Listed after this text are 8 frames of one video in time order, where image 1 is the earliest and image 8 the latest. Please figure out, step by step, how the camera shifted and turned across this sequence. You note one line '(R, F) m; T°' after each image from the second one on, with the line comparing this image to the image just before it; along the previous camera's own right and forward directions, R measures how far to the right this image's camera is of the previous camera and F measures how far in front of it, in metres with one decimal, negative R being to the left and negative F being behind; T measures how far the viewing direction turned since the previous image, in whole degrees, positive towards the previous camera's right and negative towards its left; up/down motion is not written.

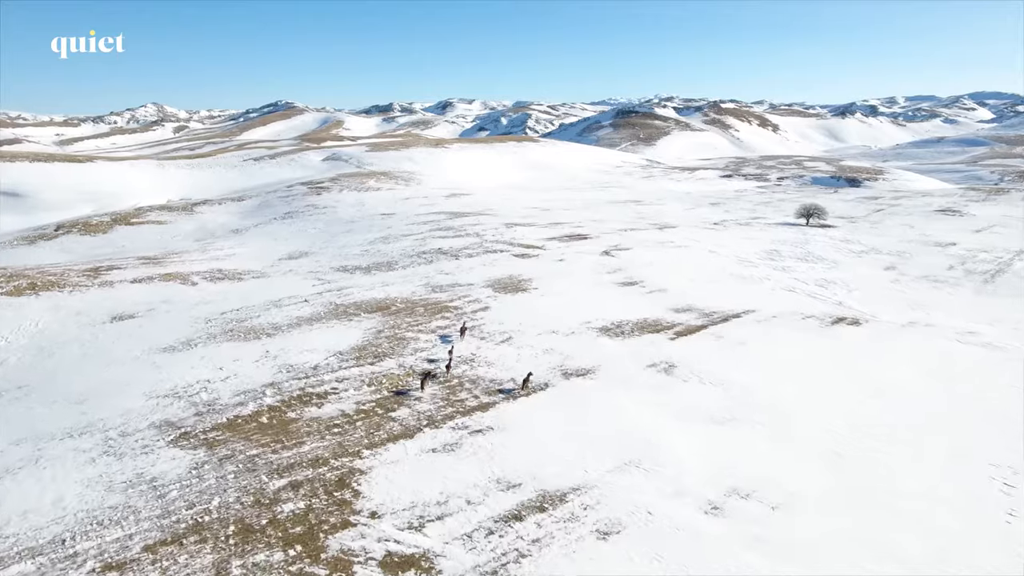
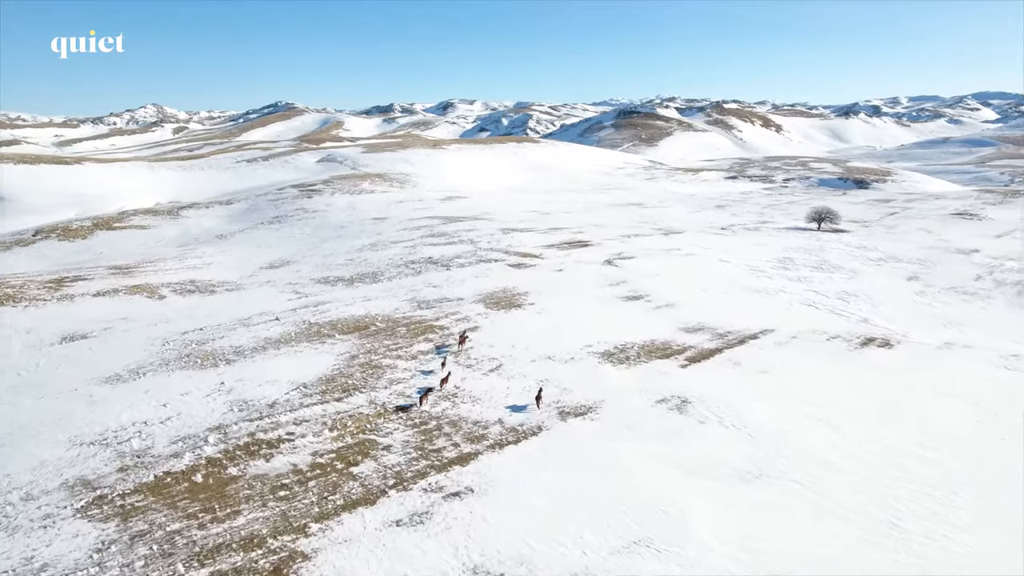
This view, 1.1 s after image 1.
(+0.5, +3.0) m; 0°
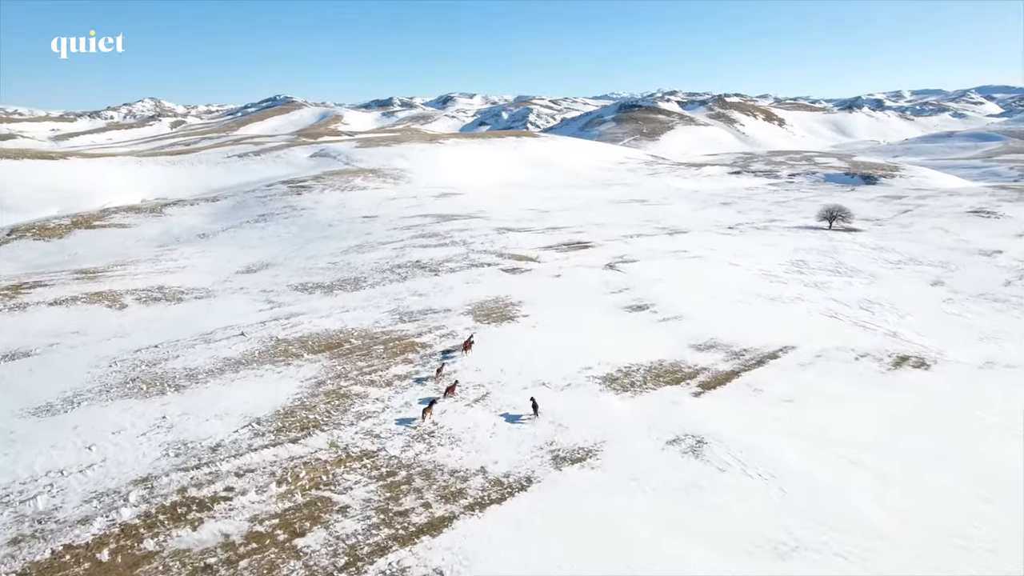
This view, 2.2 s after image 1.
(+0.4, +2.9) m; 0°
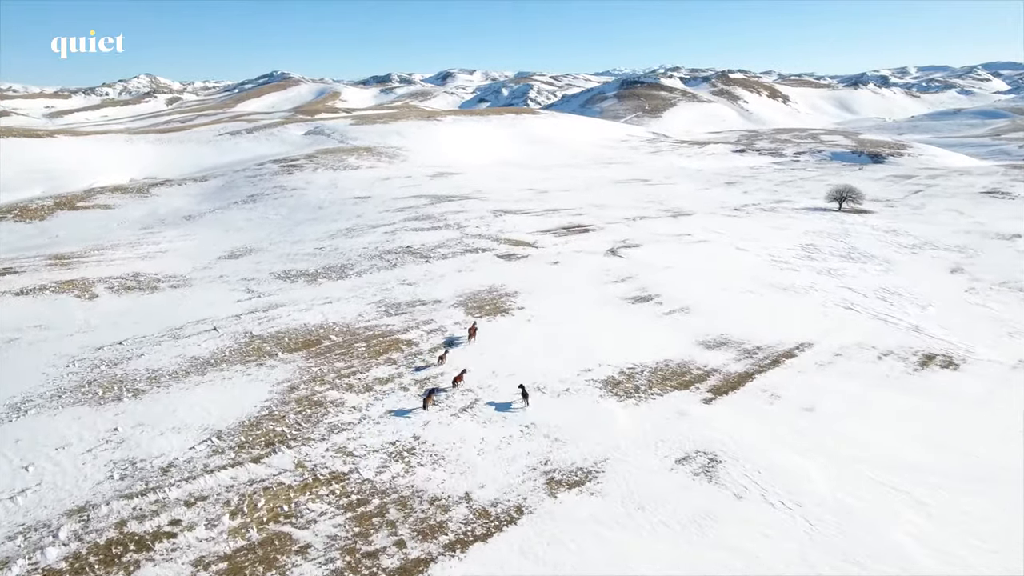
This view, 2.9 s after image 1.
(+0.3, +2.0) m; 0°
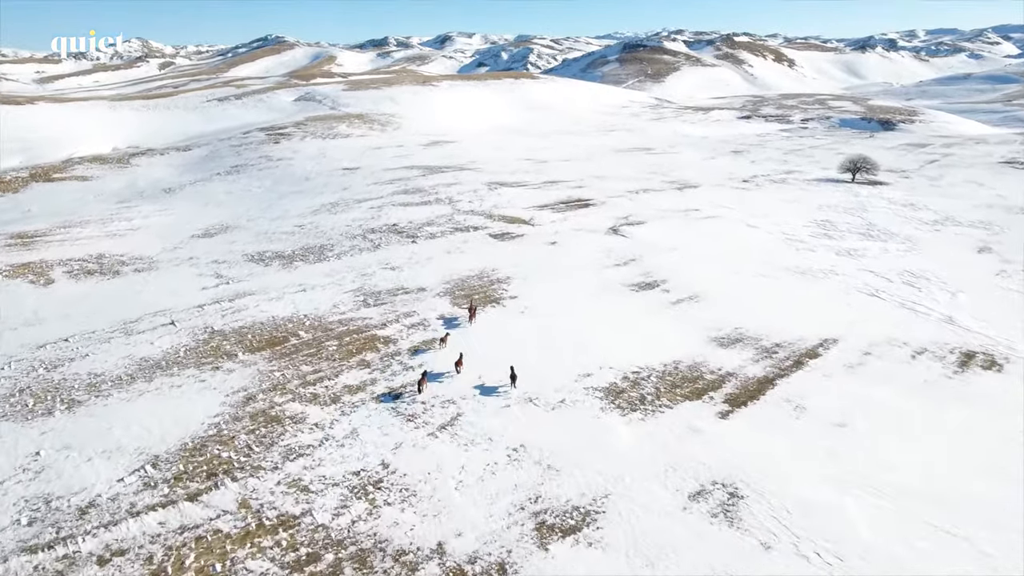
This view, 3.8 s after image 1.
(+0.4, +2.5) m; 0°
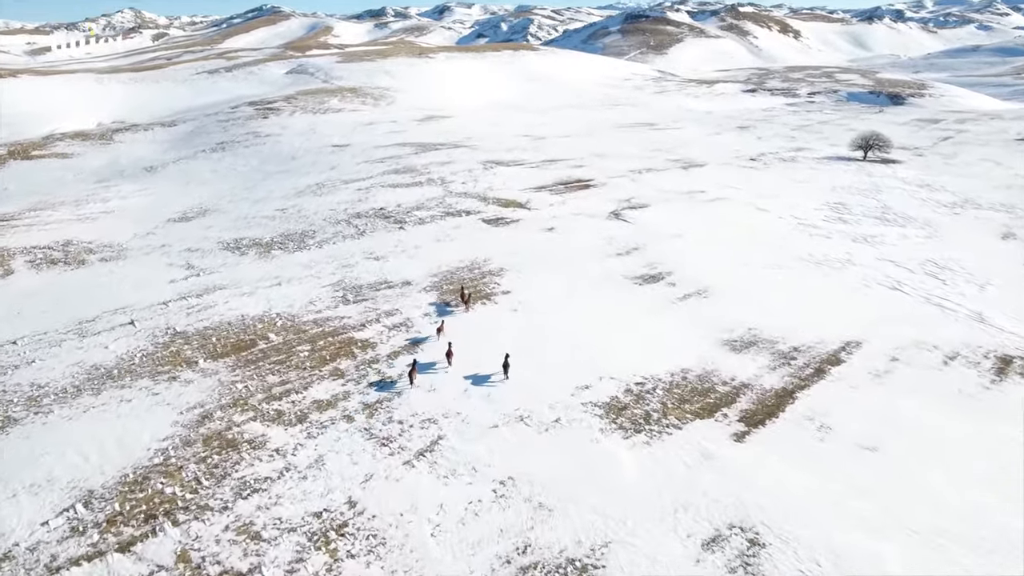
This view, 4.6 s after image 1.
(+0.3, +2.0) m; 0°
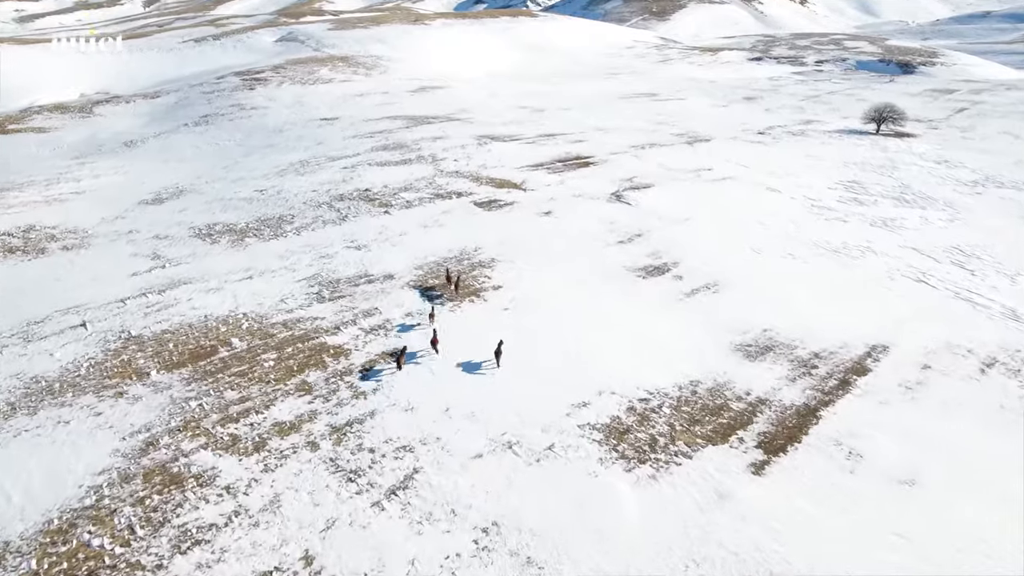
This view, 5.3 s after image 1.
(+0.3, +1.9) m; 0°
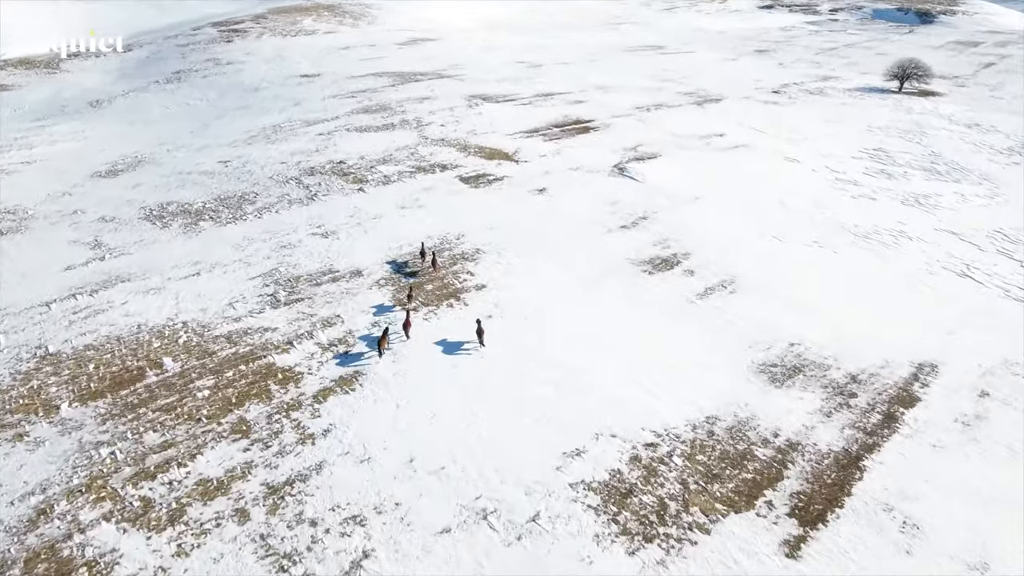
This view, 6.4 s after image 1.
(+0.5, +2.8) m; 0°
